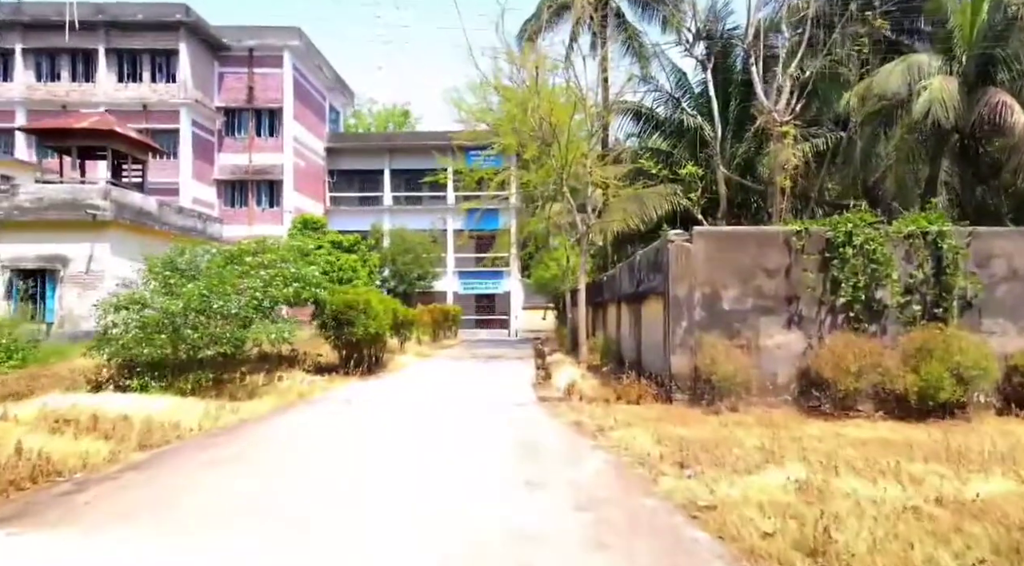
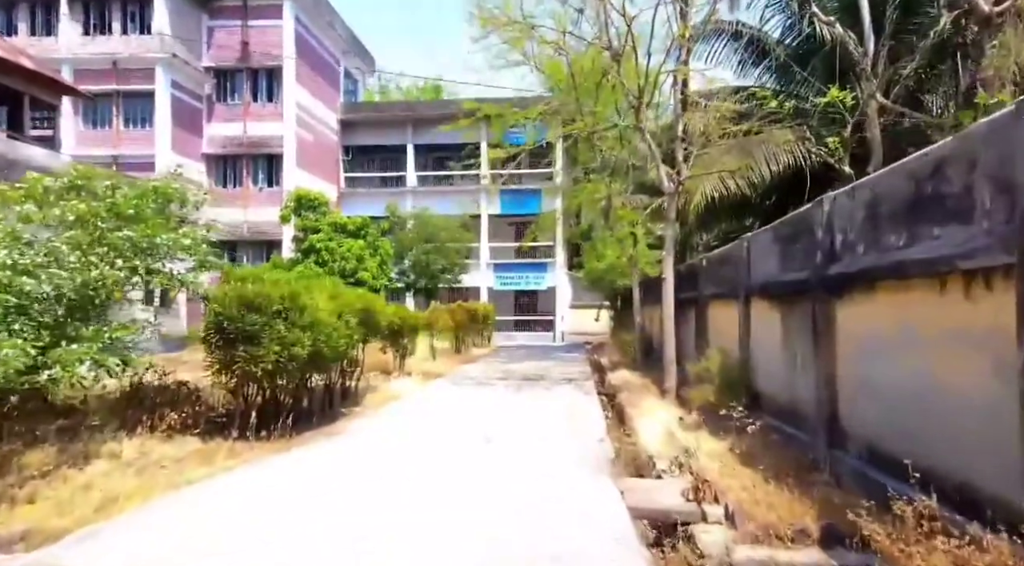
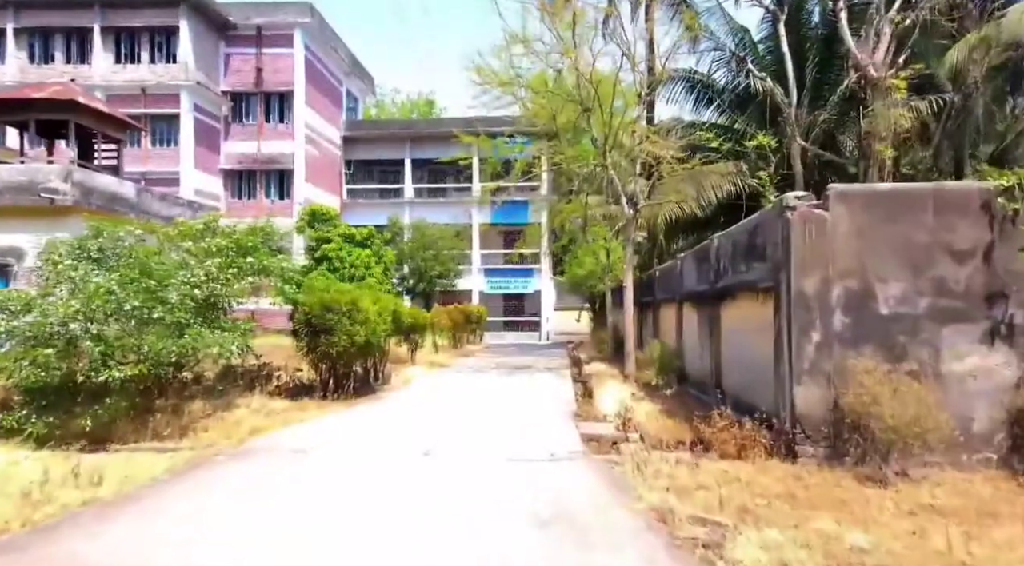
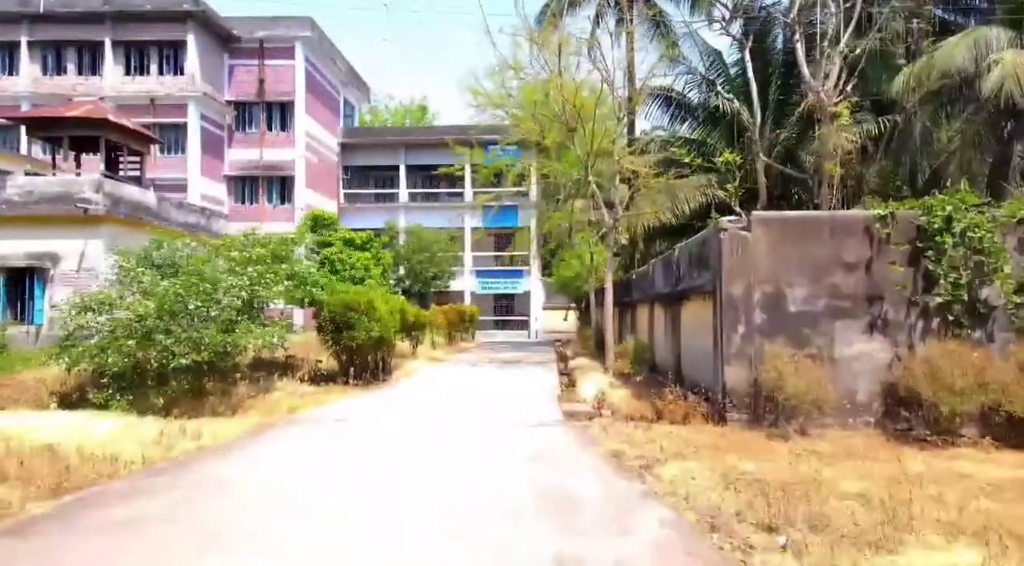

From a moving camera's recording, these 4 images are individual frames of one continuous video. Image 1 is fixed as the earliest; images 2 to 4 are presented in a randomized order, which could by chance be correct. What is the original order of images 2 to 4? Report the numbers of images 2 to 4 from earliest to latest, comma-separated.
4, 3, 2
